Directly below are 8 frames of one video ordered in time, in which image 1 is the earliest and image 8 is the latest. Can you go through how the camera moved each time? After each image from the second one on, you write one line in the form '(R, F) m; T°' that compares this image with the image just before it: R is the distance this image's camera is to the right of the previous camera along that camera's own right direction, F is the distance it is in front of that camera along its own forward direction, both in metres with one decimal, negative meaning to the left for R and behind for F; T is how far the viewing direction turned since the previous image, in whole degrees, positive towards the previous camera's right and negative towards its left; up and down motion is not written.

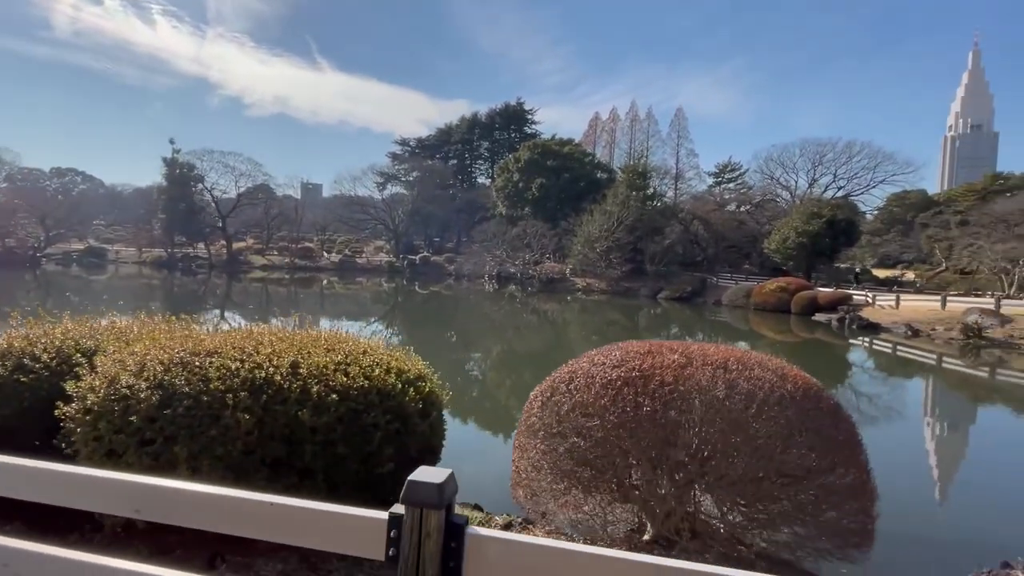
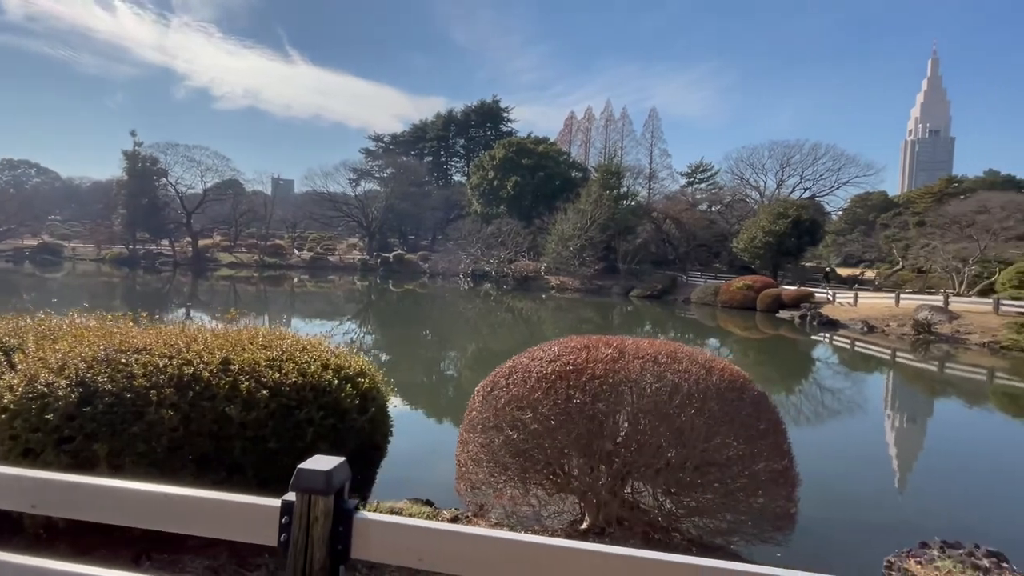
(+0.1, -0.1) m; +3°
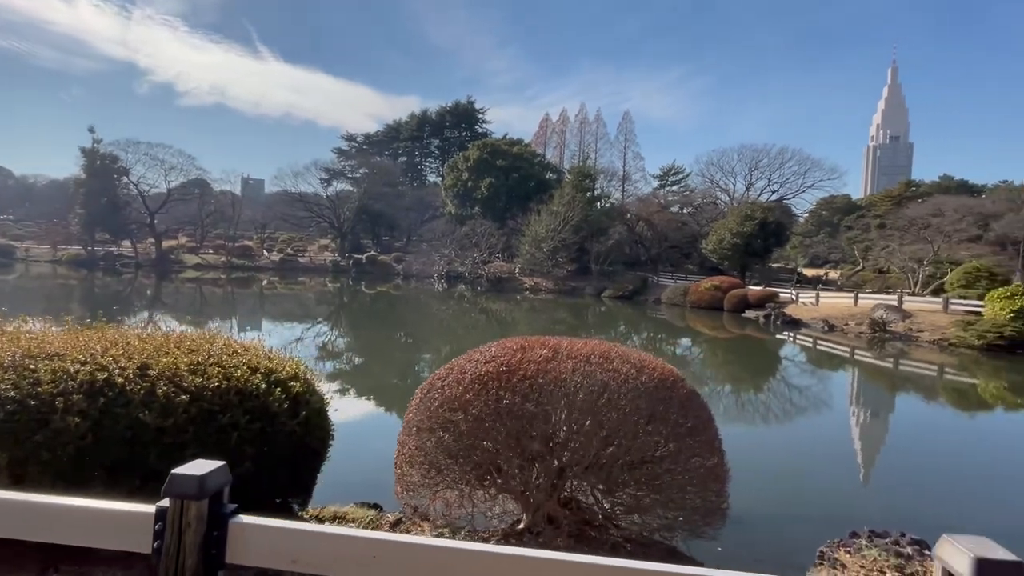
(+0.2, 0.0) m; +3°
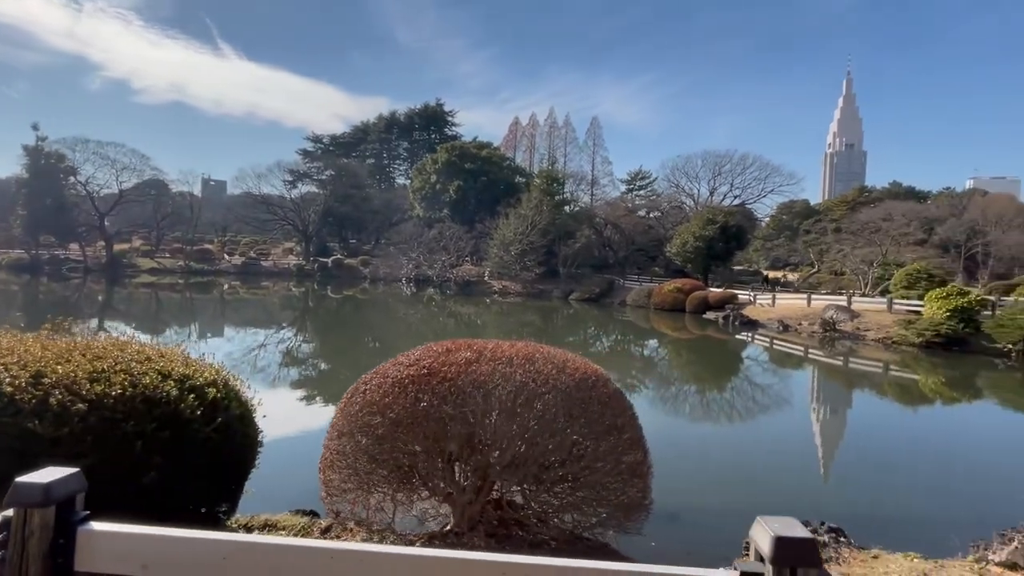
(+0.2, 0.0) m; +3°
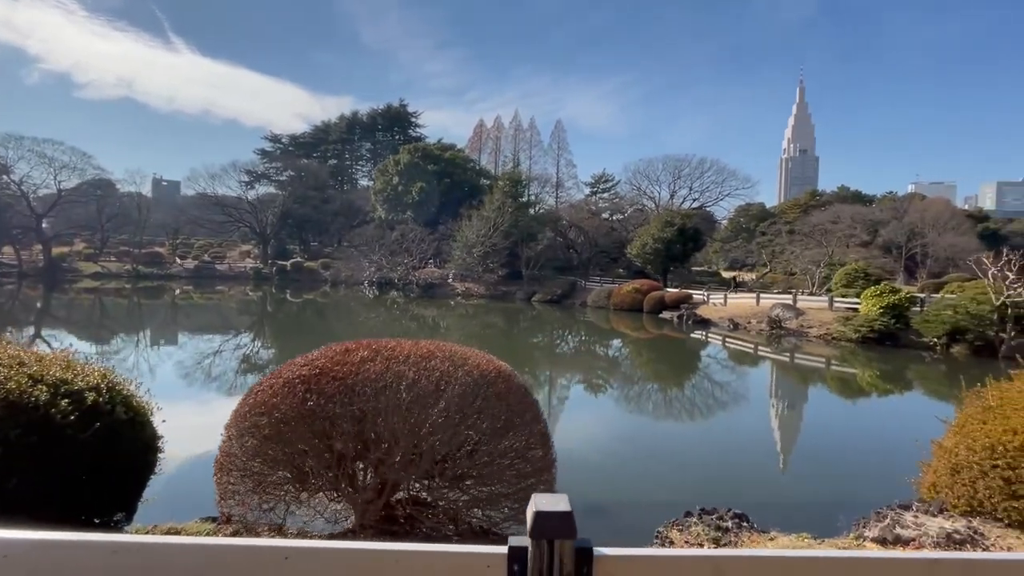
(+0.3, -0.1) m; +4°
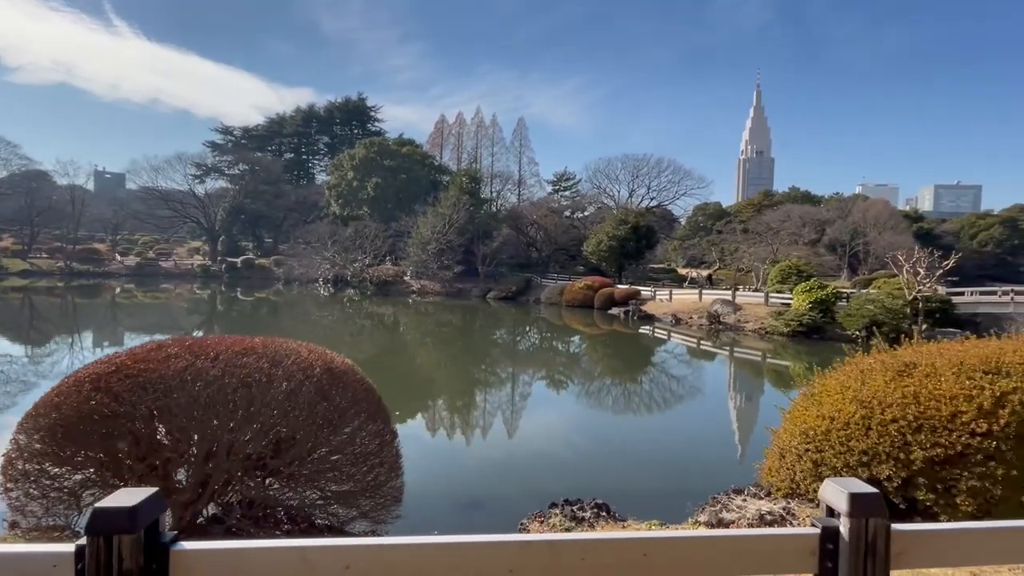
(+0.6, 0.0) m; +4°
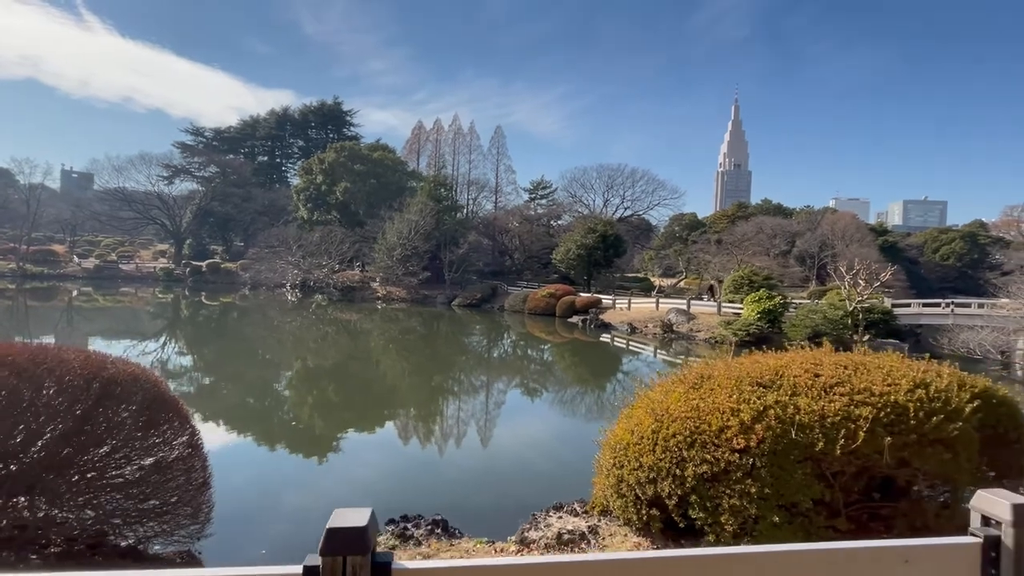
(+0.8, +0.1) m; +3°
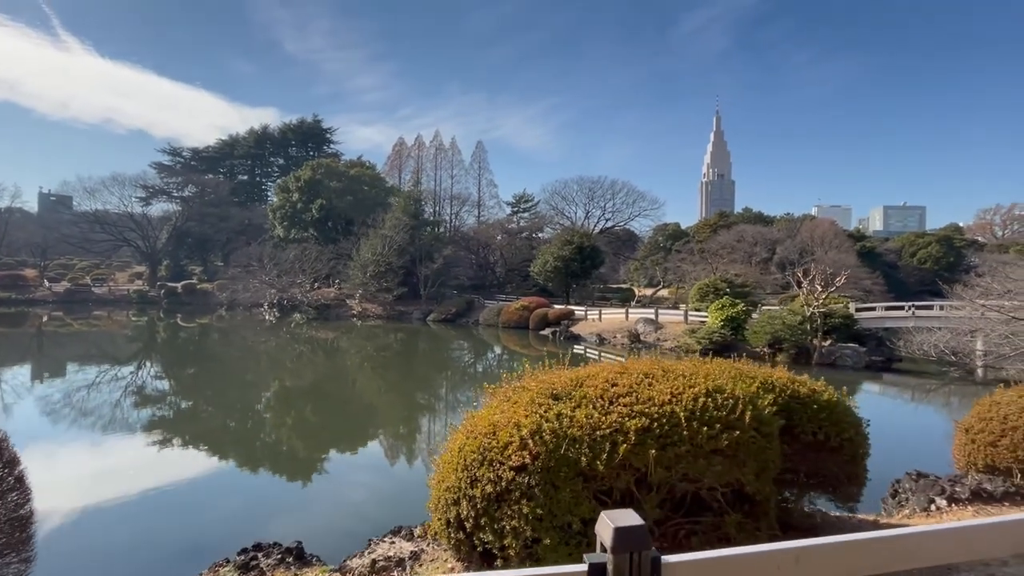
(+0.7, +0.1) m; +2°
